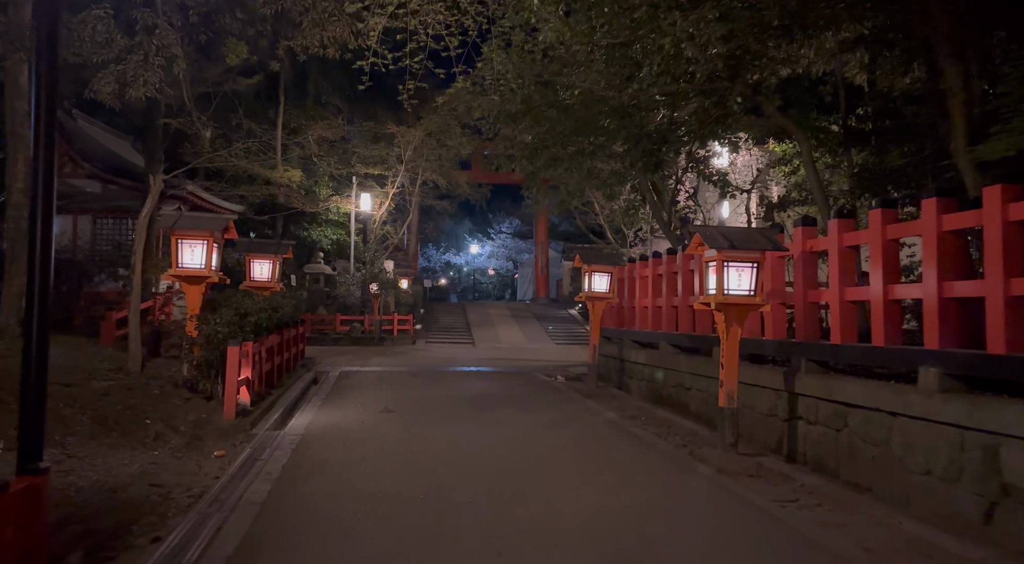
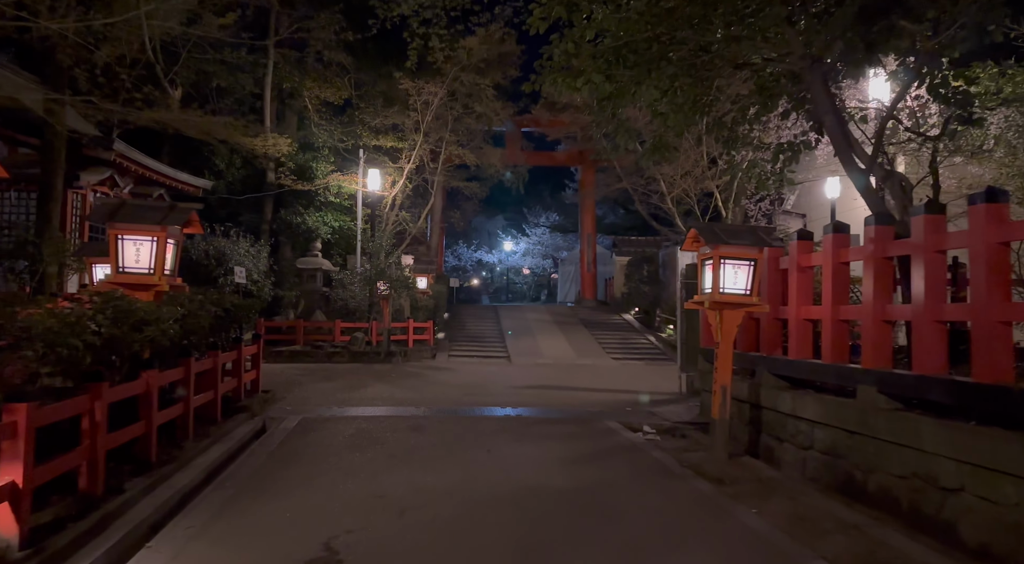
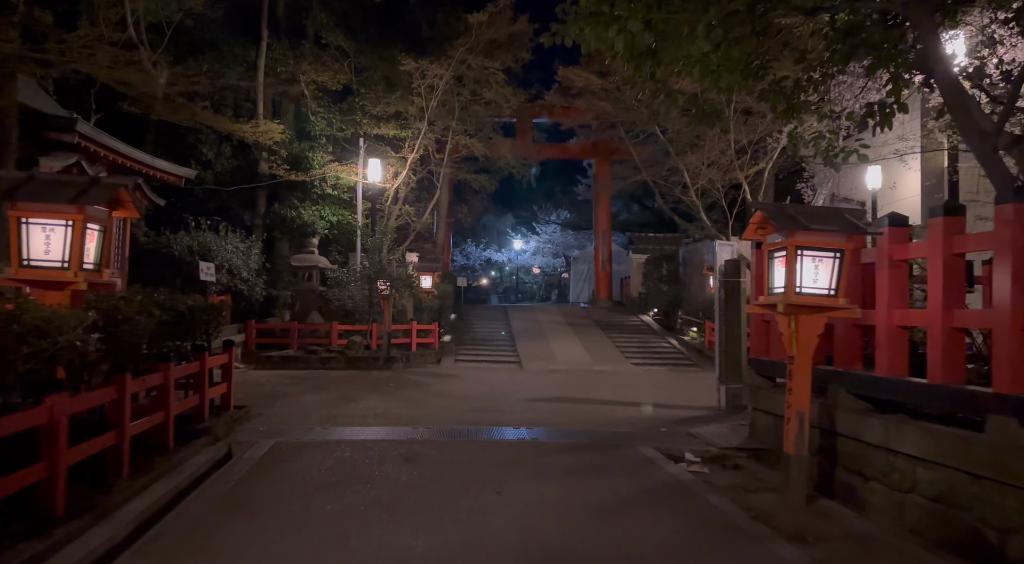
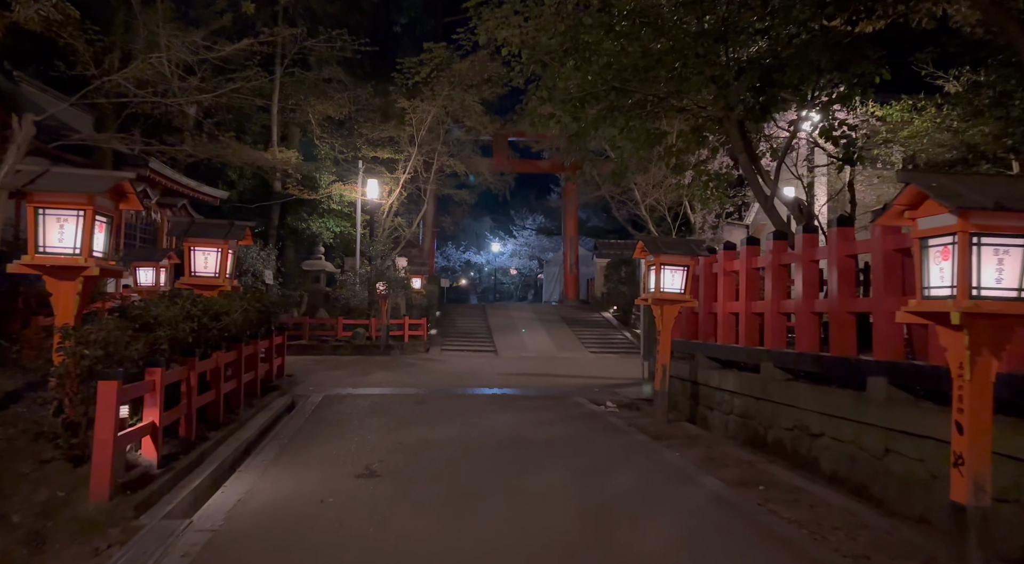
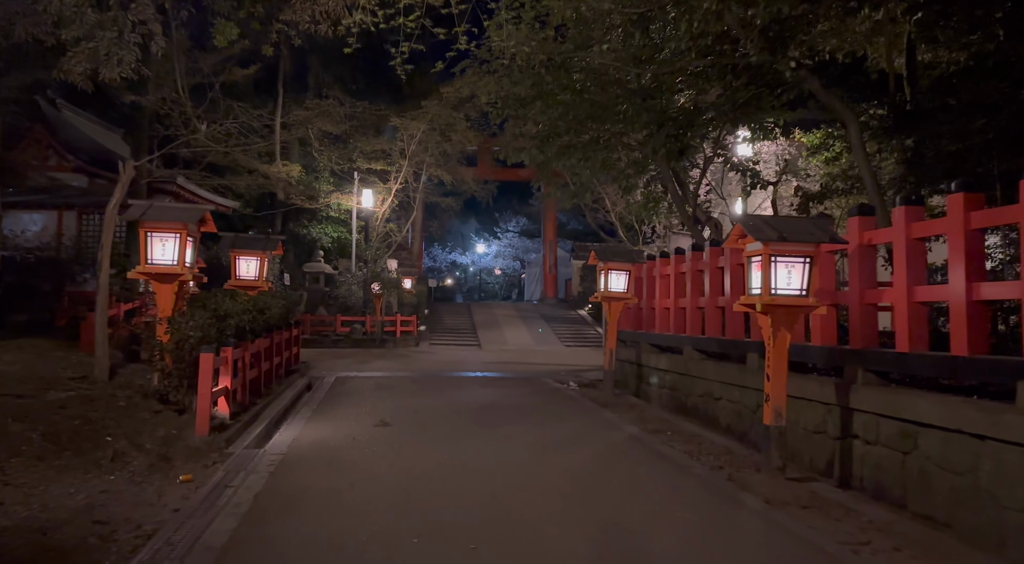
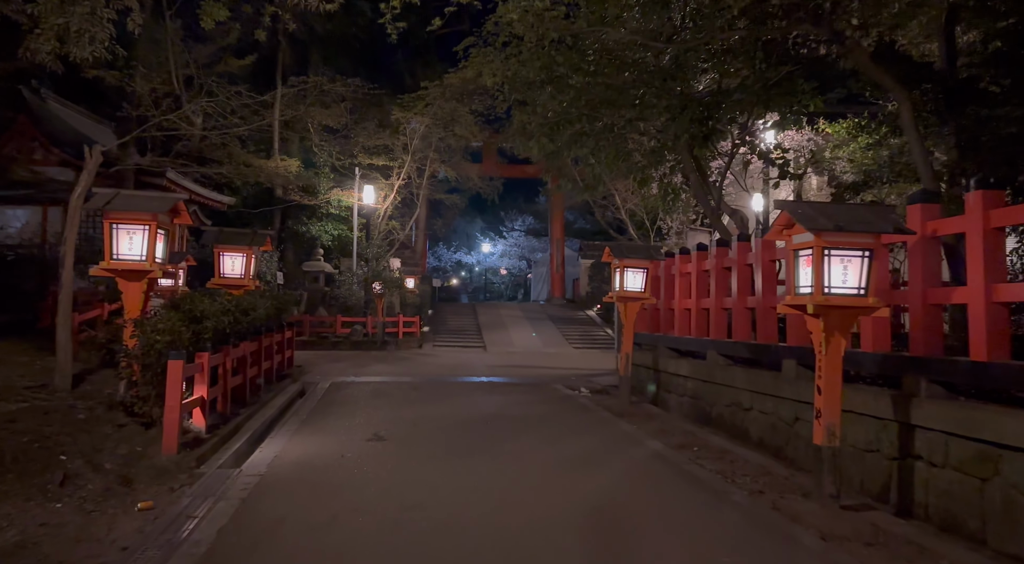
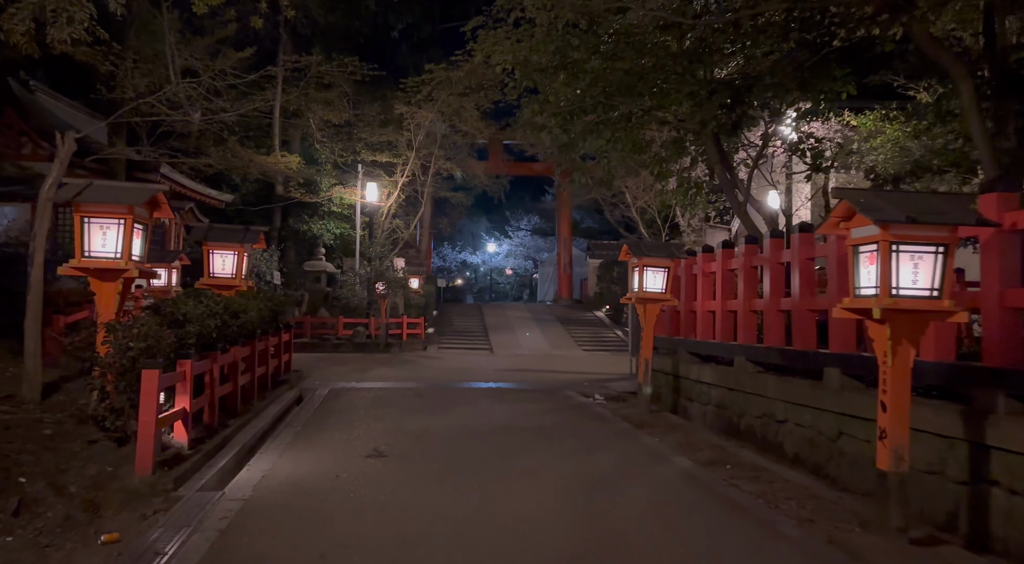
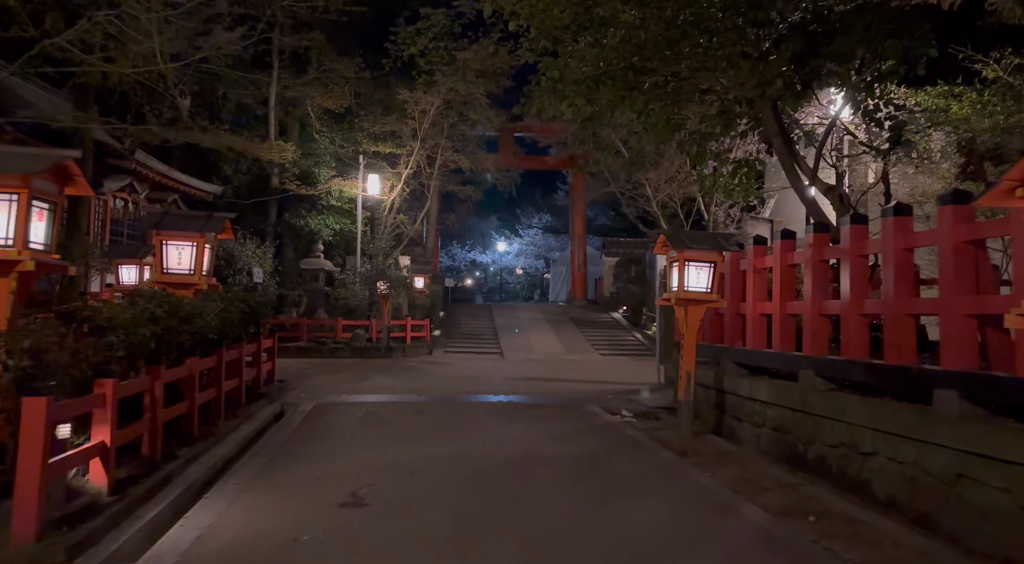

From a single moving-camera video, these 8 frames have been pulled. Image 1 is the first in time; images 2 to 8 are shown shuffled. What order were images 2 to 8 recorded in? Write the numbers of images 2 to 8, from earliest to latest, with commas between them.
5, 6, 7, 4, 8, 2, 3
